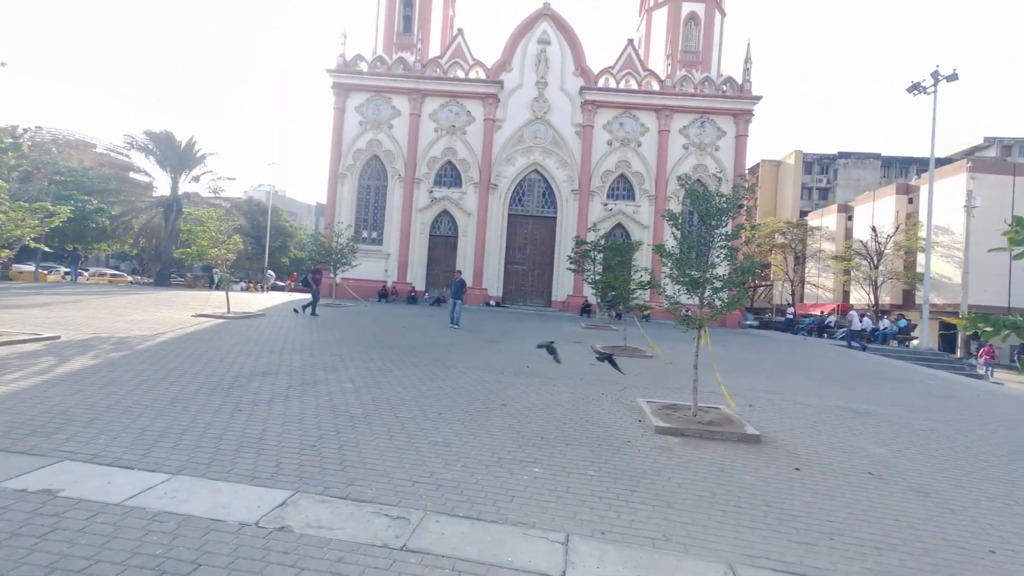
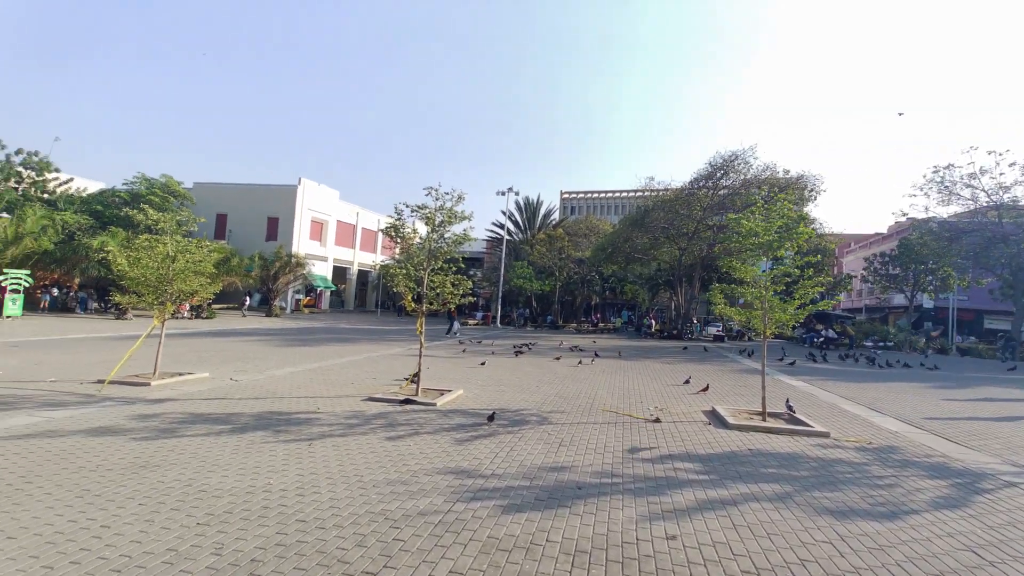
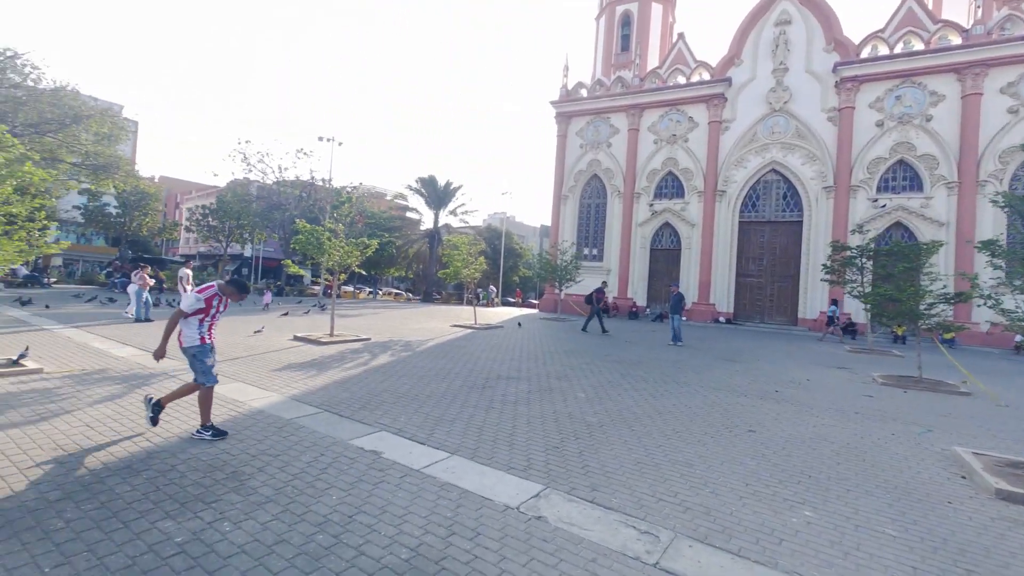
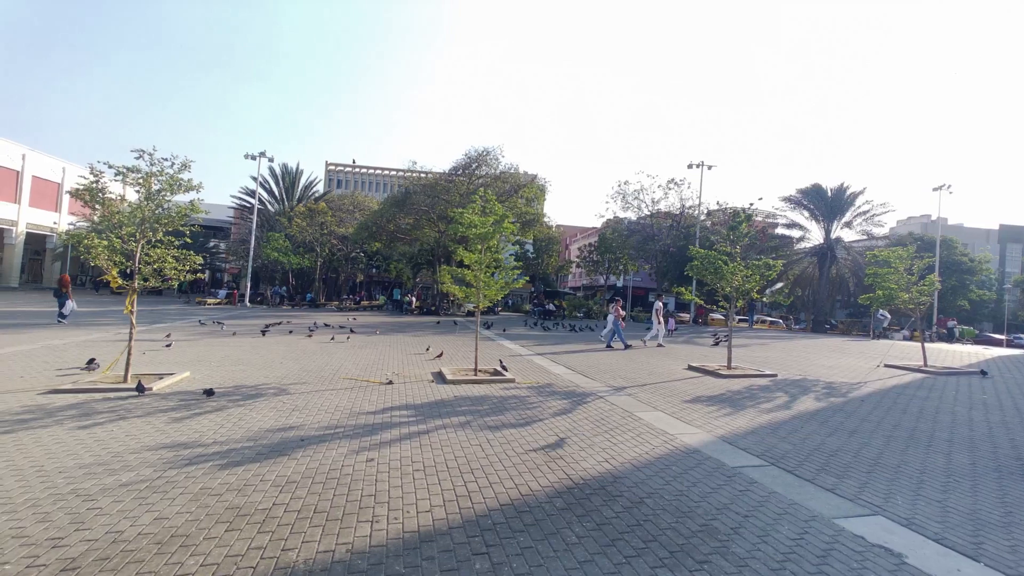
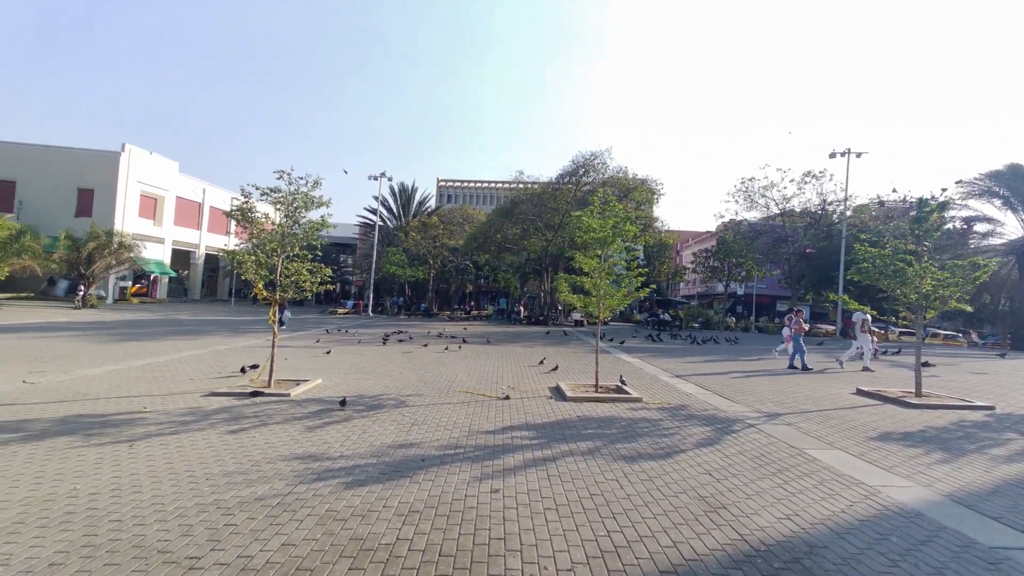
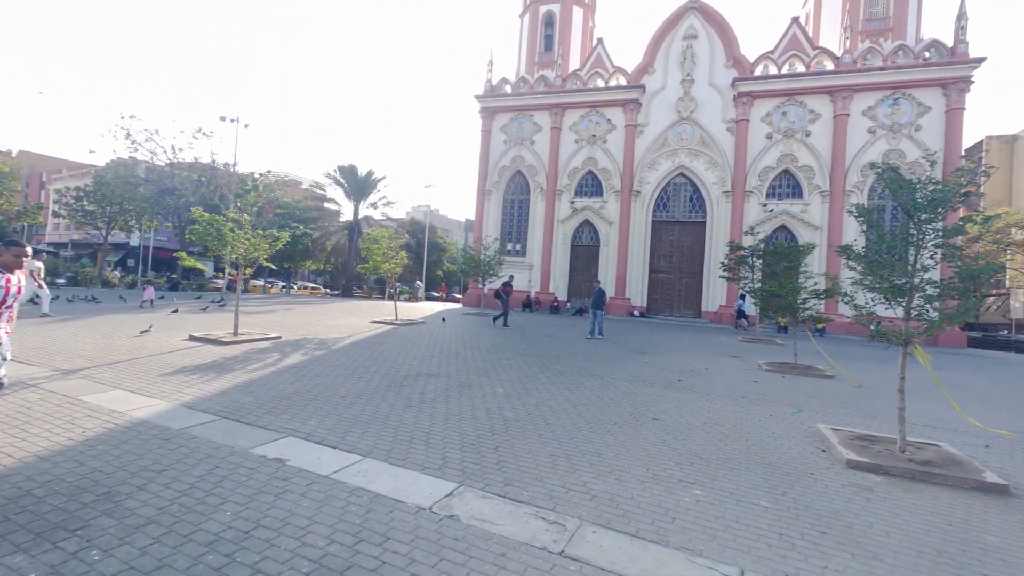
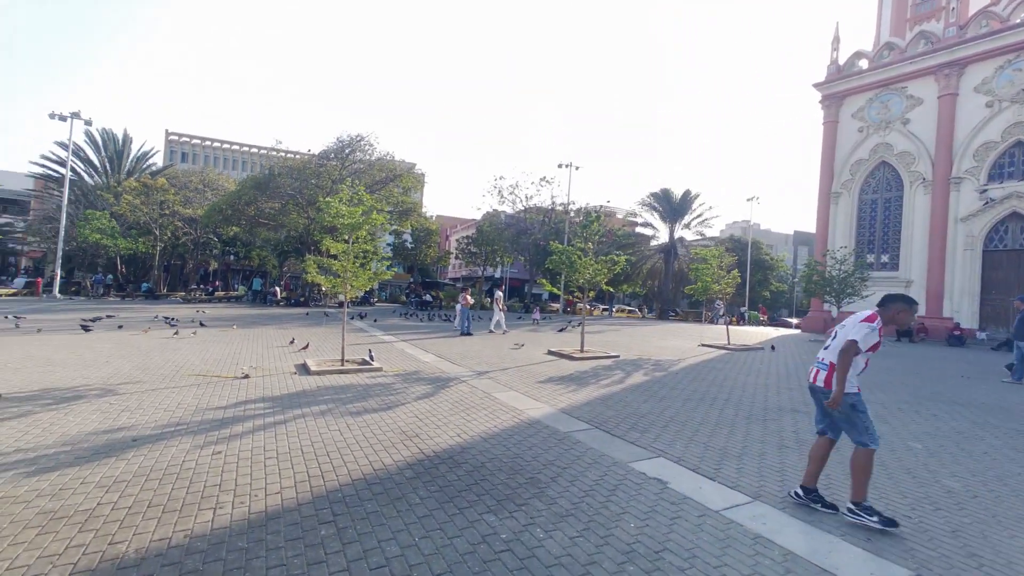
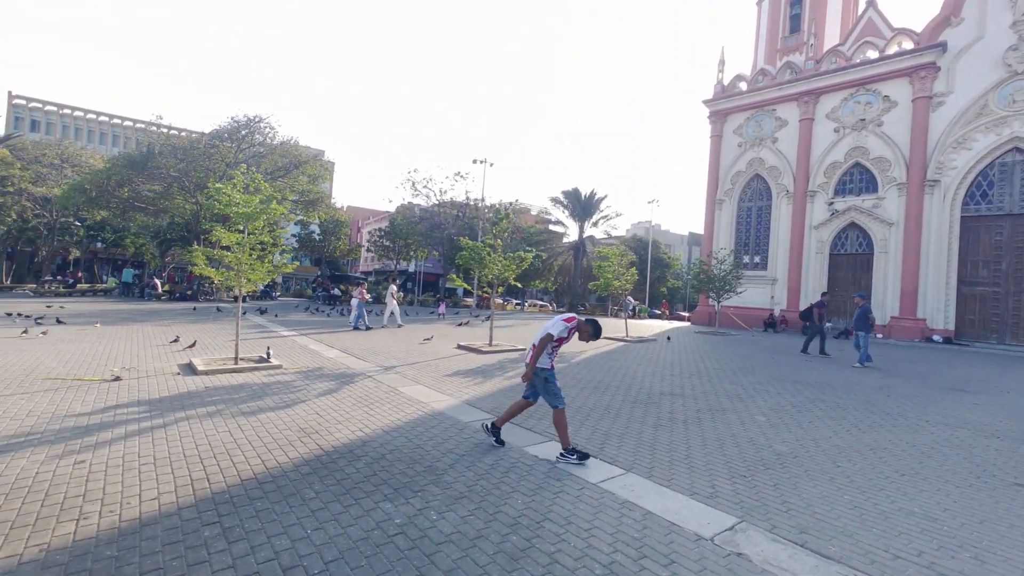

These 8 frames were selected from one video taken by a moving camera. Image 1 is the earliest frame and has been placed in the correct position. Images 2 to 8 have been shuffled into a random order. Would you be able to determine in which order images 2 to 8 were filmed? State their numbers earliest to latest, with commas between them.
6, 3, 8, 7, 4, 5, 2
